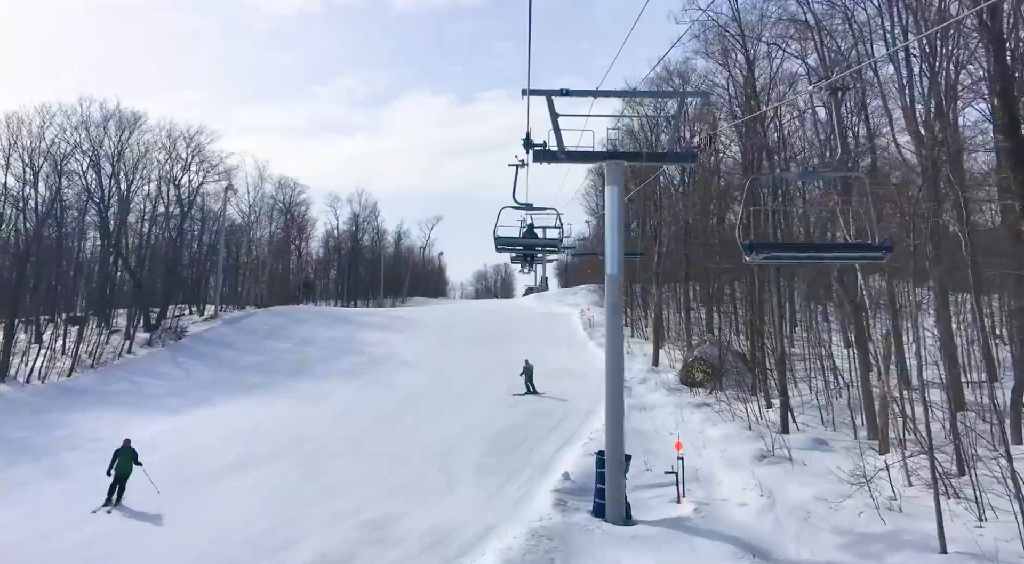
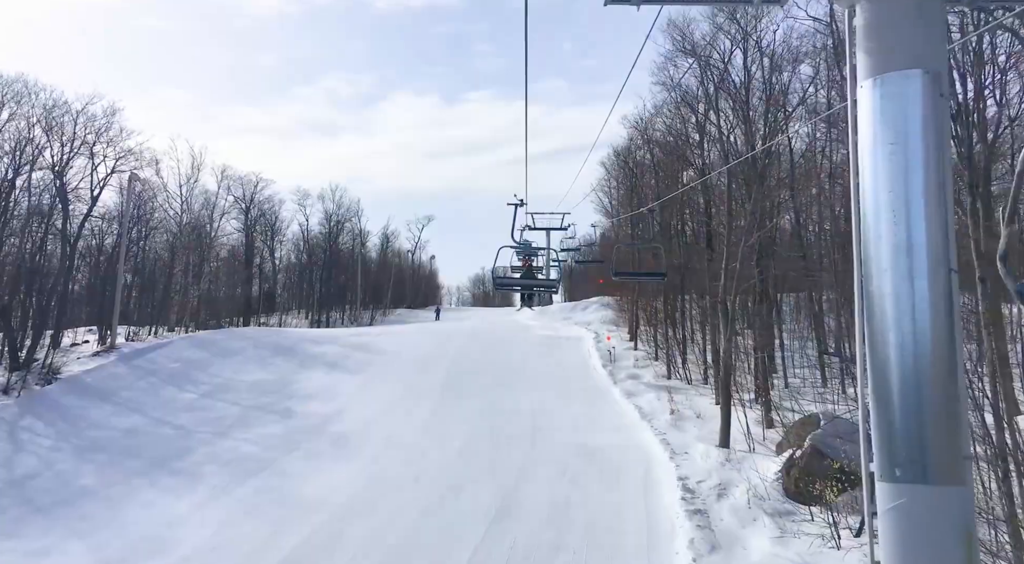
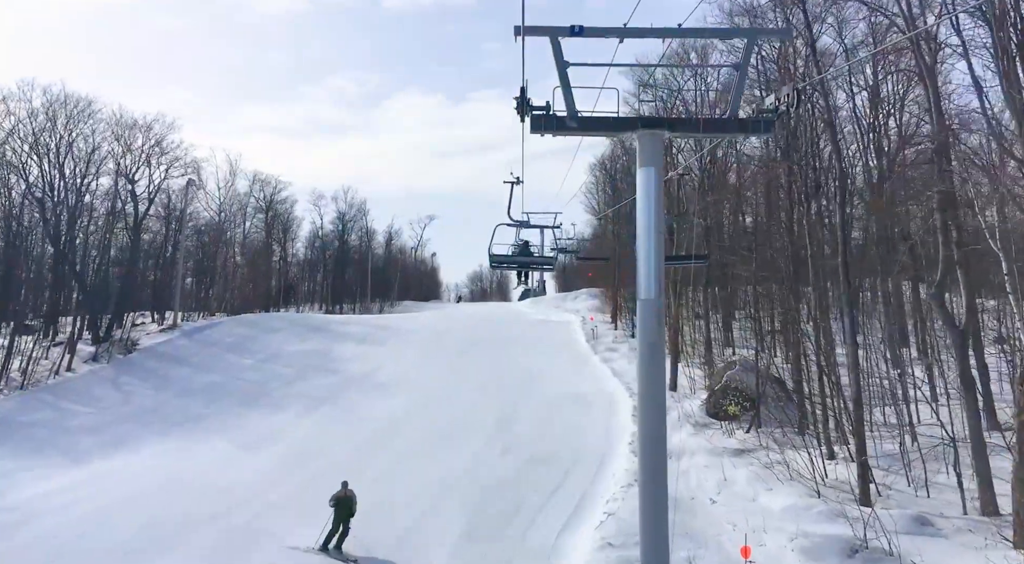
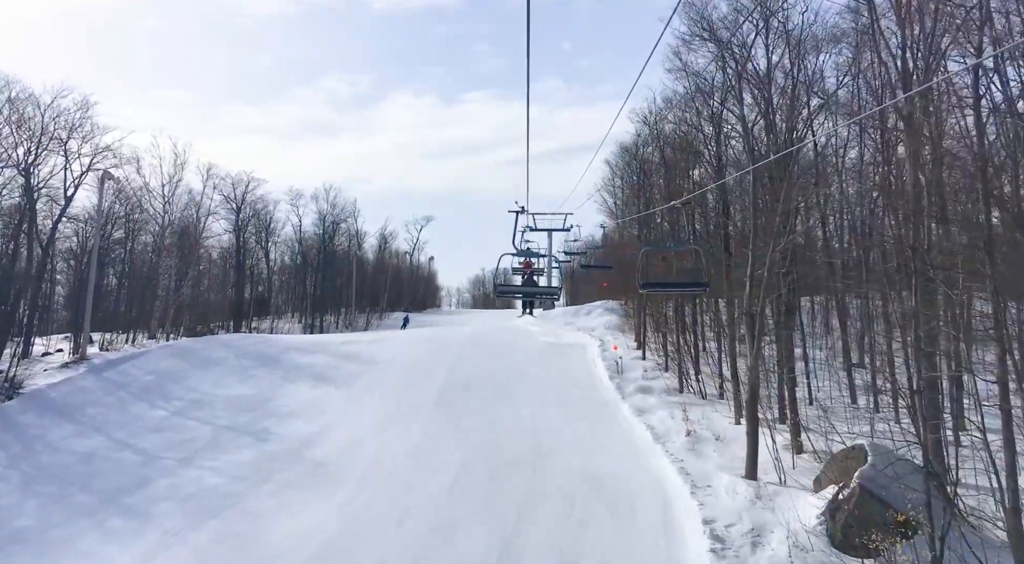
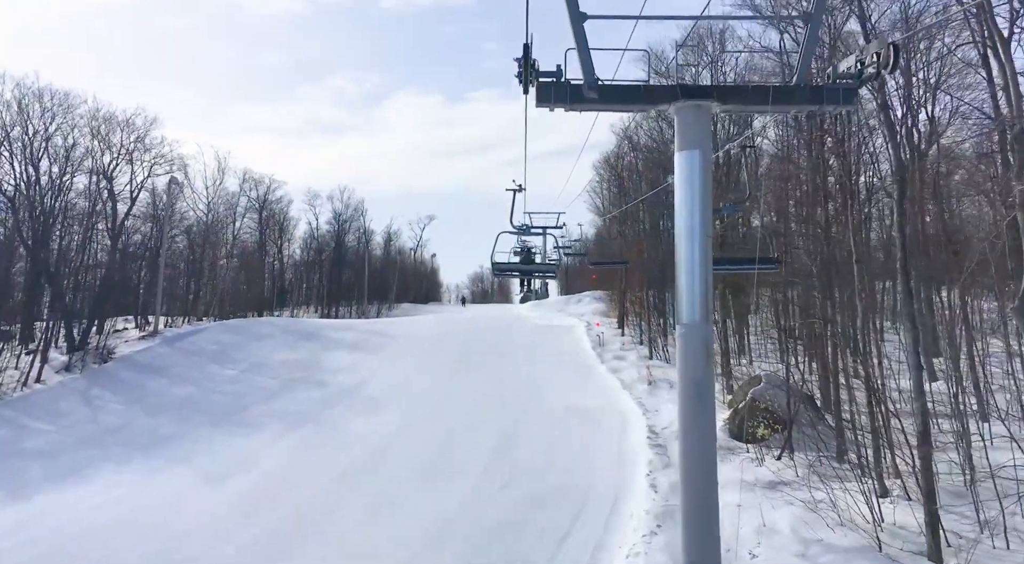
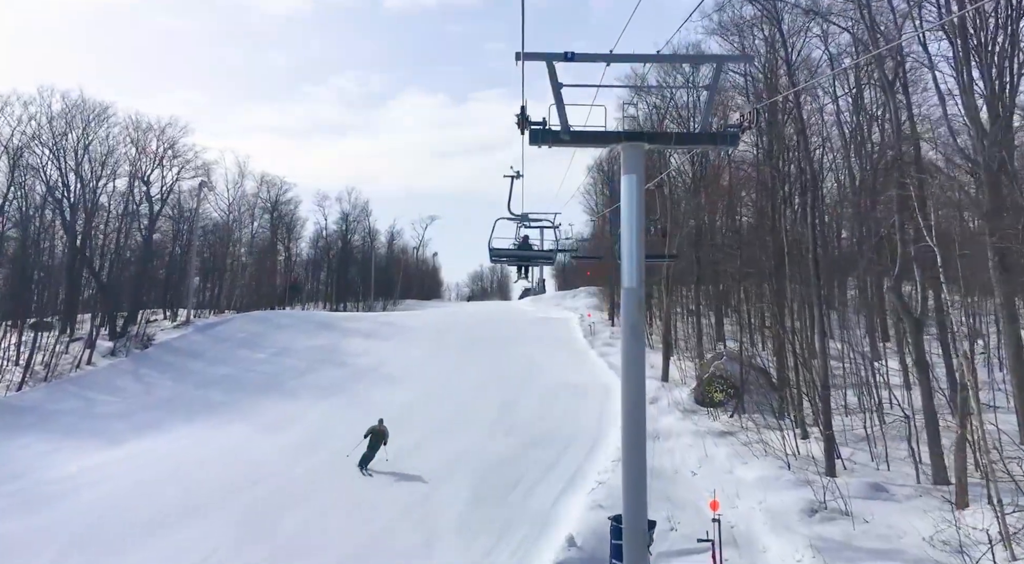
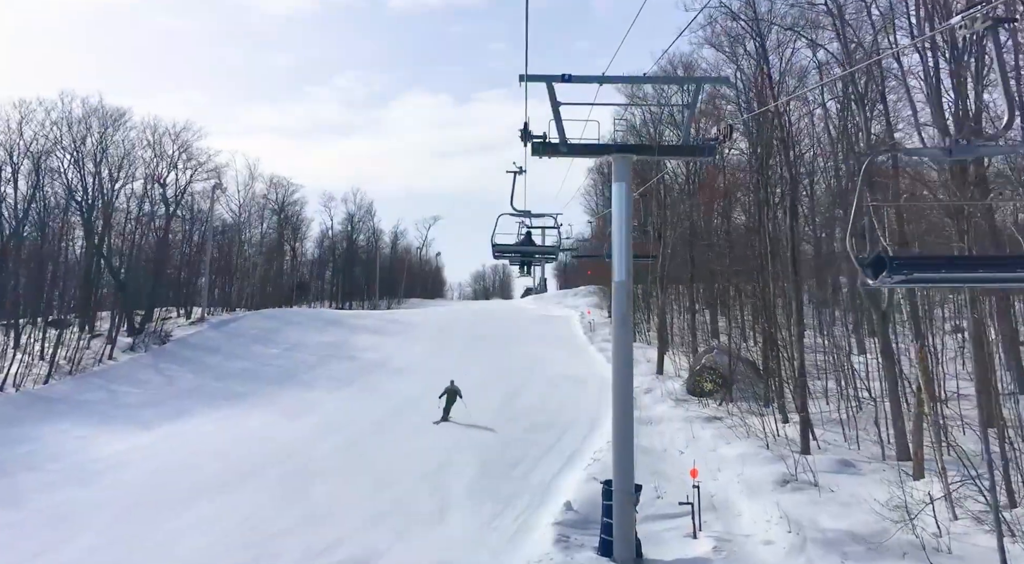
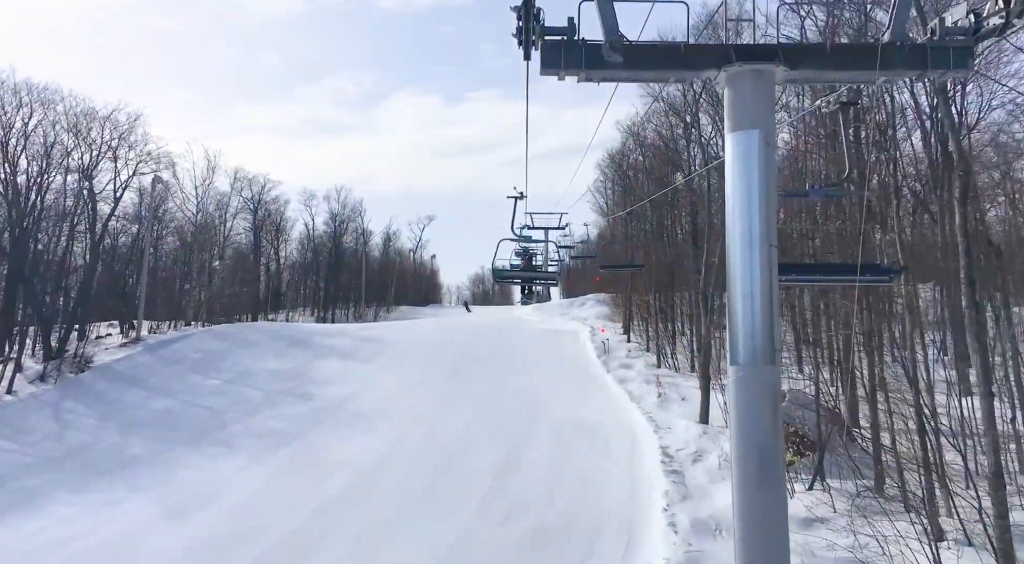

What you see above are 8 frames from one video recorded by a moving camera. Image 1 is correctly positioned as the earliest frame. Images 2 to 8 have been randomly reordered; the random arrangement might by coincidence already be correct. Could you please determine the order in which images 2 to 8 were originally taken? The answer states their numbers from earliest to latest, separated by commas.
7, 6, 3, 5, 8, 2, 4
